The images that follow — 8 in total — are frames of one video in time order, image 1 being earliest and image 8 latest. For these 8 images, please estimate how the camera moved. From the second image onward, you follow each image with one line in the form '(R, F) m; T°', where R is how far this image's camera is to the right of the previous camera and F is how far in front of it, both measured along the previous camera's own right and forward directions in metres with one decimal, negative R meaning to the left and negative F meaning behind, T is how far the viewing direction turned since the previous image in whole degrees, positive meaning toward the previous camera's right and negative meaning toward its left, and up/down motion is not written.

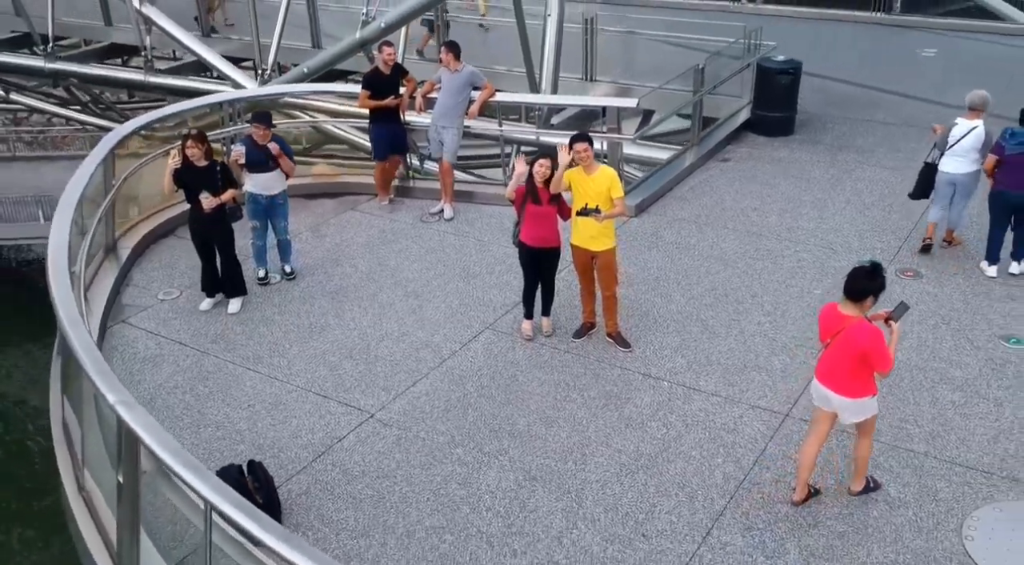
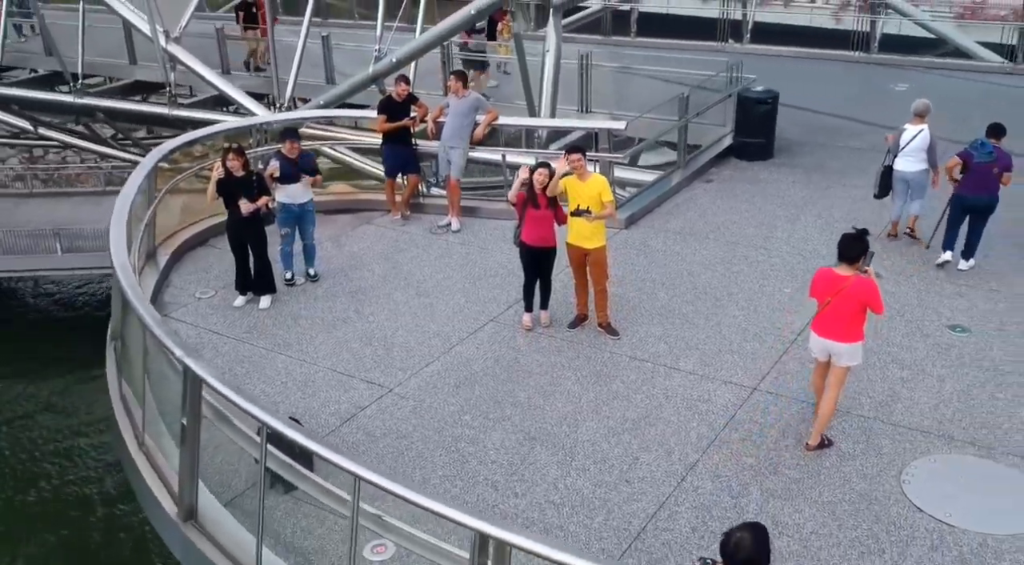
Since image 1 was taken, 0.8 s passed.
(0.0, -1.0) m; 0°
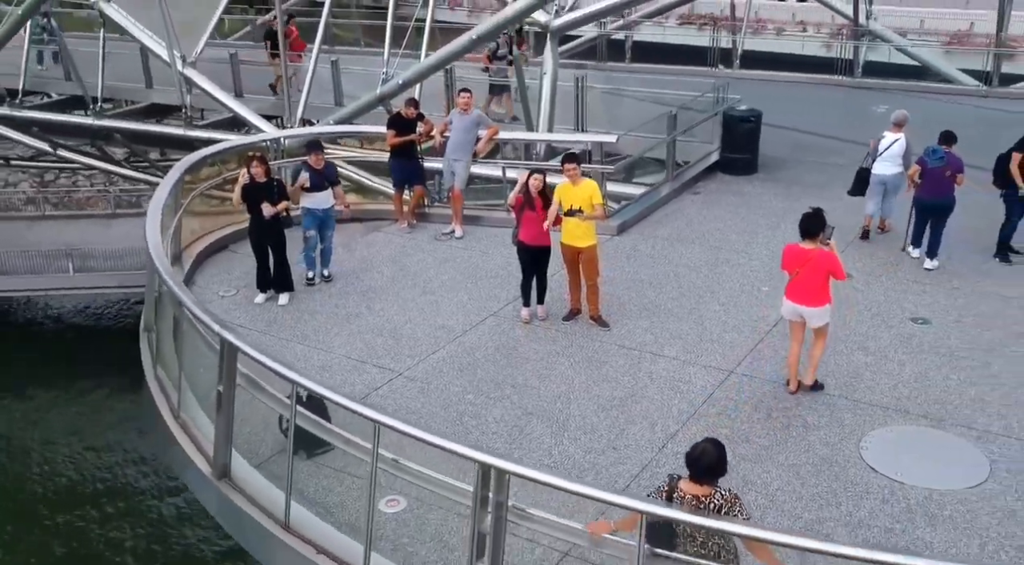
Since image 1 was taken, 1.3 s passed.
(0.0, -0.8) m; 0°
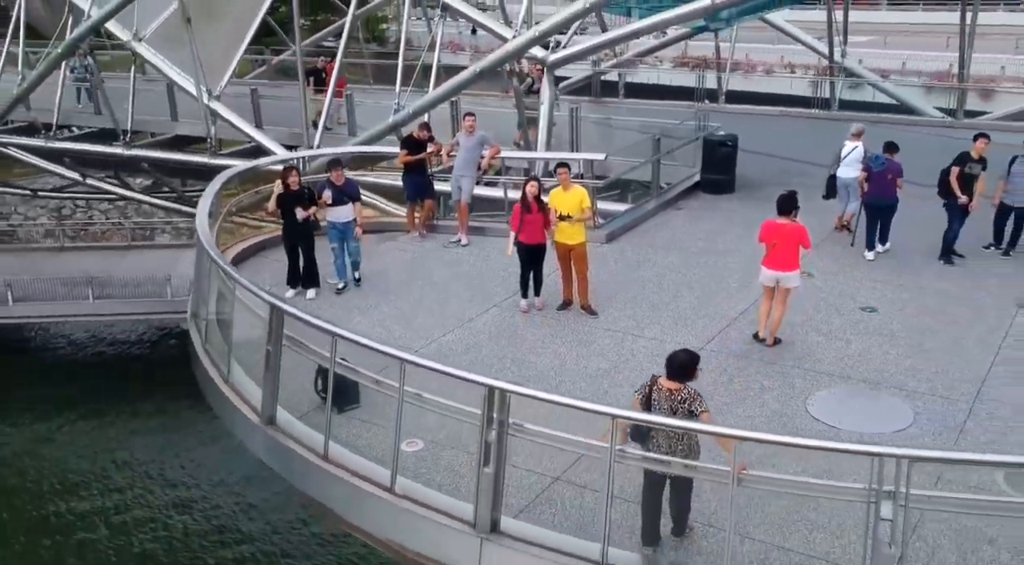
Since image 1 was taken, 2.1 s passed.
(0.0, -1.4) m; 0°
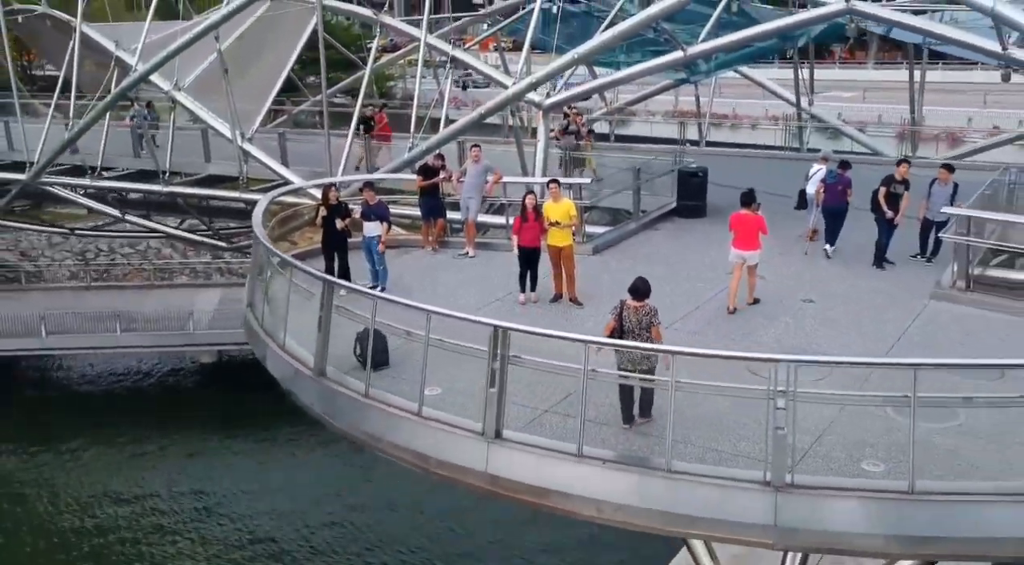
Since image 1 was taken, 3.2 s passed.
(0.0, -2.2) m; 0°
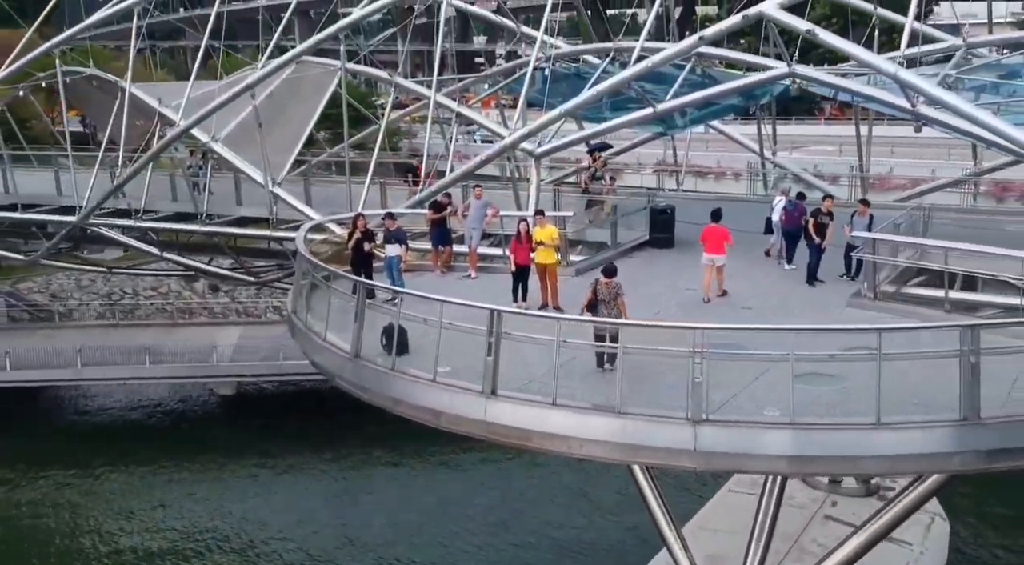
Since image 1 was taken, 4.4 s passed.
(+0.1, -3.0) m; 0°
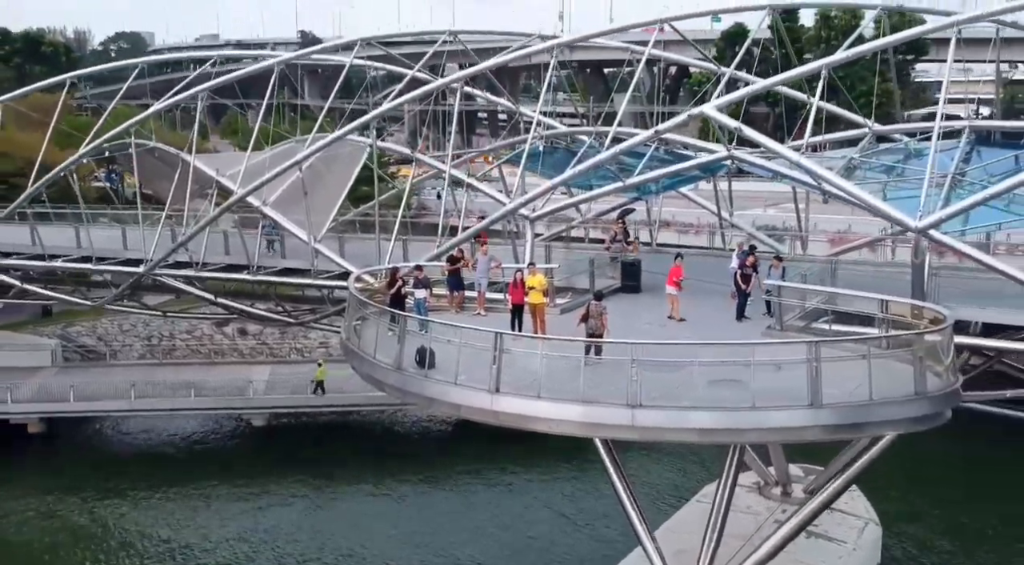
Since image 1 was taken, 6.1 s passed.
(+0.1, -5.2) m; 0°
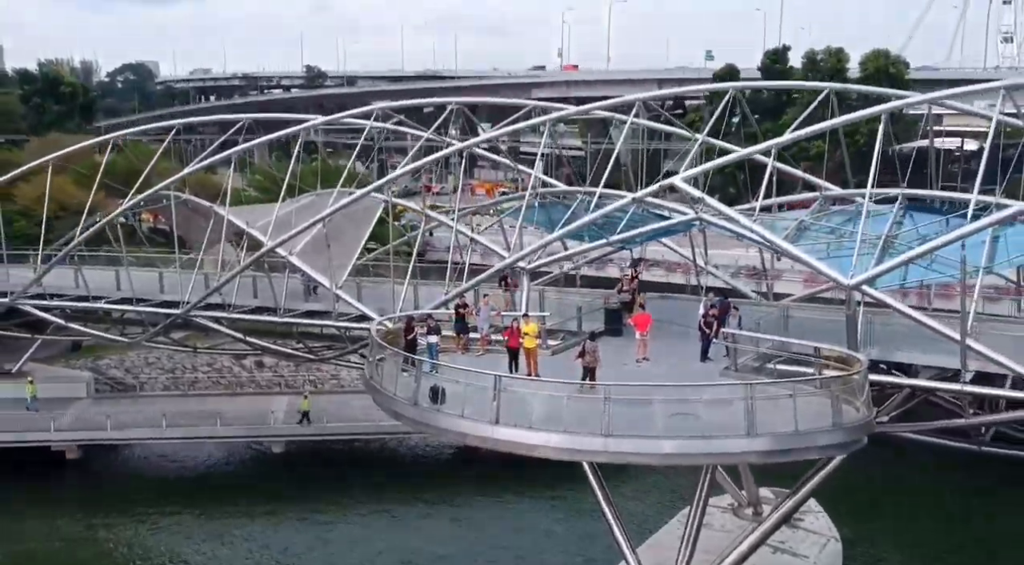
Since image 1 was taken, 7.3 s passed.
(+0.1, -3.9) m; 0°
